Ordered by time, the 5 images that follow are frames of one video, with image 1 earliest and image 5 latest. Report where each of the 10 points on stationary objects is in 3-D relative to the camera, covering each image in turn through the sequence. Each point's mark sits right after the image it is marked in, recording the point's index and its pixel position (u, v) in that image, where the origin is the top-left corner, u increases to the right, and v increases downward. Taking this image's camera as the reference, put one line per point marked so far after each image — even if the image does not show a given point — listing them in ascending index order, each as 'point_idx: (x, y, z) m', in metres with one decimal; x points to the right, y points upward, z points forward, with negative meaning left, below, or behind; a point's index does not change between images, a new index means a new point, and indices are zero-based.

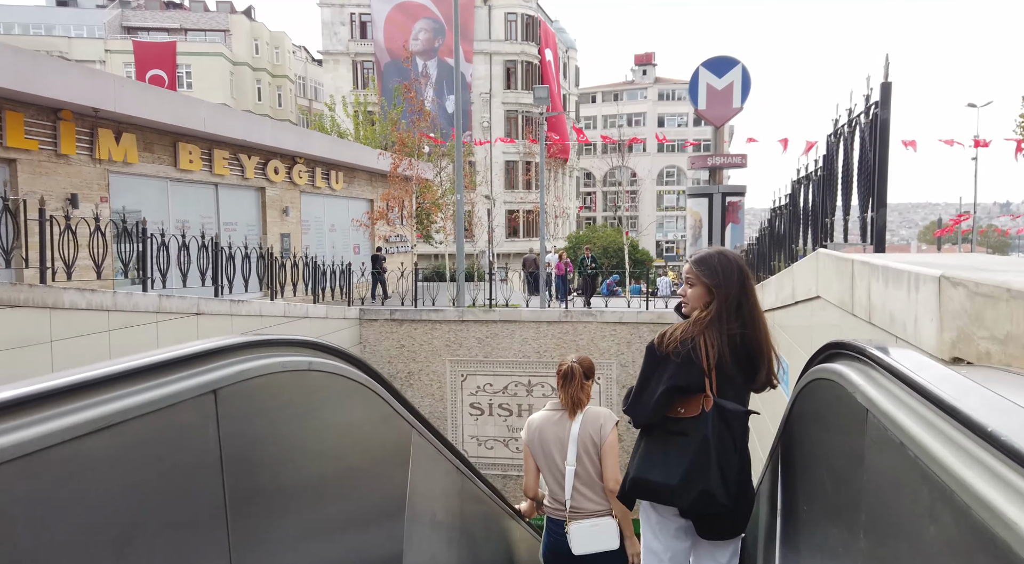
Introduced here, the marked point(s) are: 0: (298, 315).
0: (-3.2, -0.5, +11.0) m
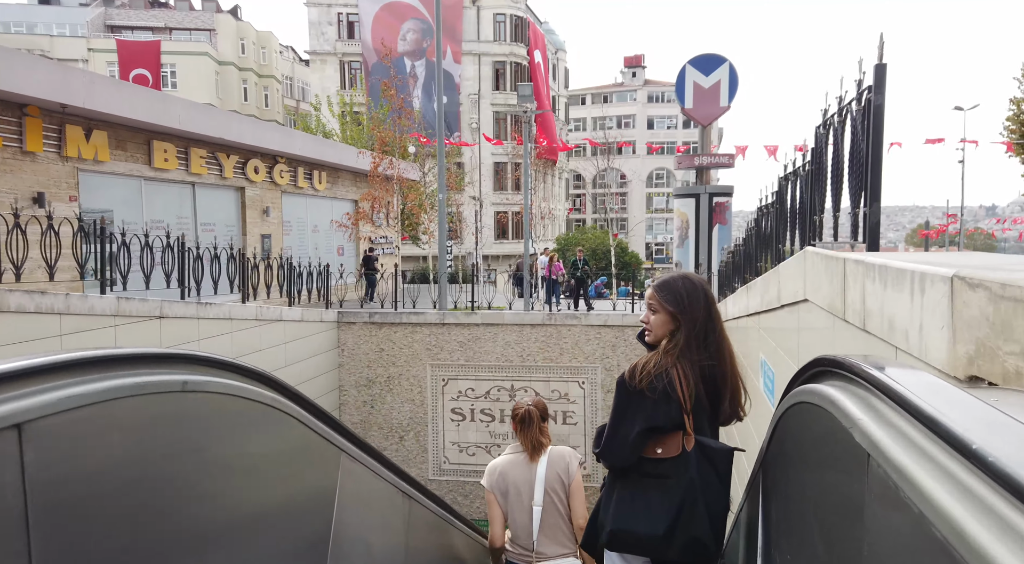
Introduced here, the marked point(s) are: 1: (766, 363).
0: (-3.5, -0.5, +10.7) m
1: (+1.5, -0.5, +4.2) m
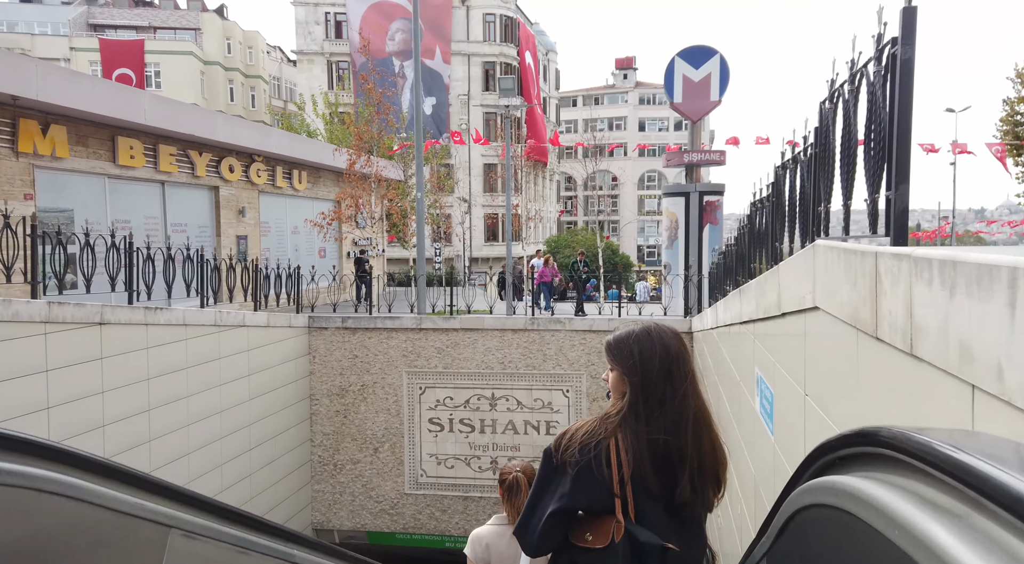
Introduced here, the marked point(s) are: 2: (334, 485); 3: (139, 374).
0: (-3.8, -0.6, +10.0) m
1: (+1.2, -0.5, +3.6) m
2: (-3.0, -3.4, +12.3) m
3: (-4.1, -1.0, +8.1) m
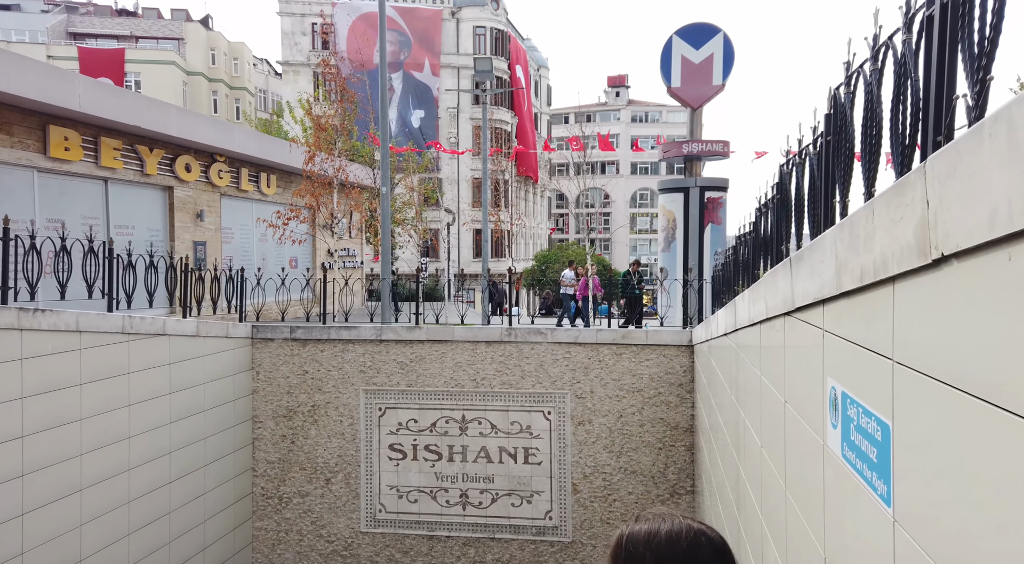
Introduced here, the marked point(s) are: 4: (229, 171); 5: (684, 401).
0: (-4.2, -0.6, +8.4) m
1: (+0.9, -0.3, +2.0) m
2: (-3.4, -3.5, +10.7) m
3: (-4.5, -1.0, +6.5) m
4: (-7.2, +2.8, +18.6) m
5: (+2.3, -1.6, +9.9) m
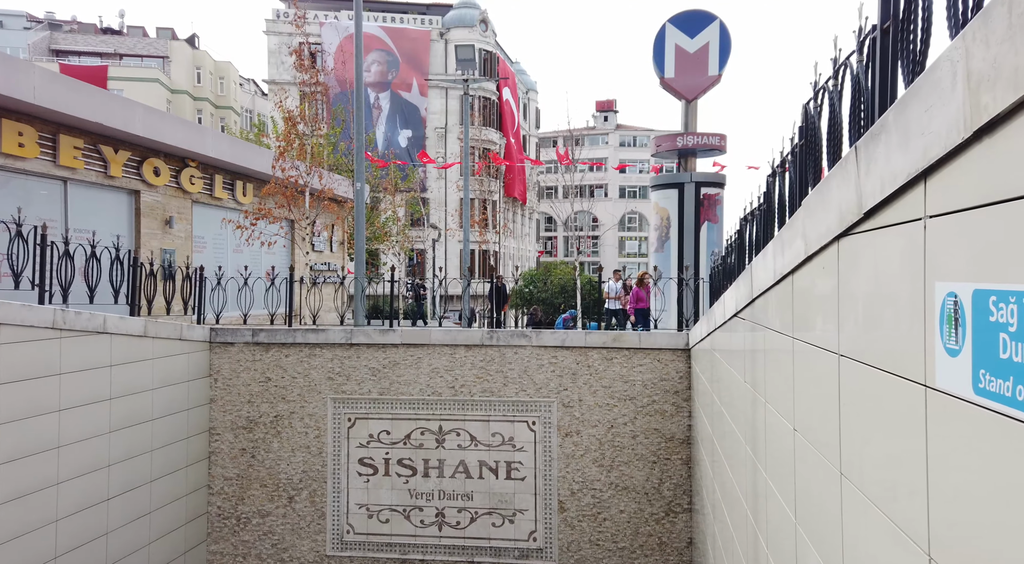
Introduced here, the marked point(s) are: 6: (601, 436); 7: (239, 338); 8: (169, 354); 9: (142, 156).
0: (-4.4, -0.5, +7.5) m
1: (+0.8, 0.0, +1.3) m
2: (-3.7, -3.5, +9.7) m
3: (-4.6, -0.8, +5.6) m
4: (-7.6, +2.6, +17.8) m
5: (+2.1, -1.6, +9.1) m
6: (+1.1, -1.9, +9.2) m
7: (-3.6, -0.7, +9.7) m
8: (-4.2, -0.9, +8.9) m
9: (-8.0, +2.7, +15.7) m
